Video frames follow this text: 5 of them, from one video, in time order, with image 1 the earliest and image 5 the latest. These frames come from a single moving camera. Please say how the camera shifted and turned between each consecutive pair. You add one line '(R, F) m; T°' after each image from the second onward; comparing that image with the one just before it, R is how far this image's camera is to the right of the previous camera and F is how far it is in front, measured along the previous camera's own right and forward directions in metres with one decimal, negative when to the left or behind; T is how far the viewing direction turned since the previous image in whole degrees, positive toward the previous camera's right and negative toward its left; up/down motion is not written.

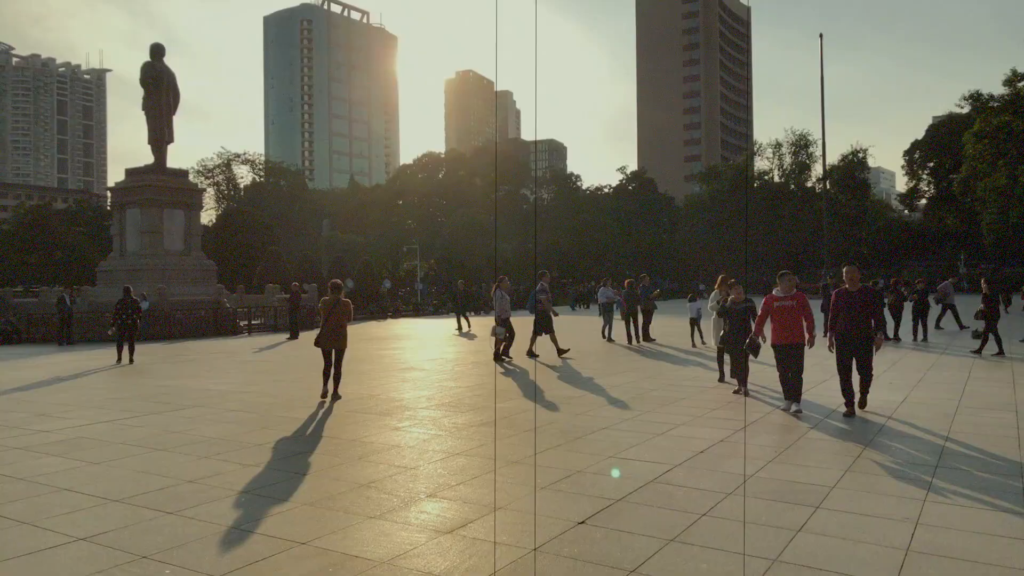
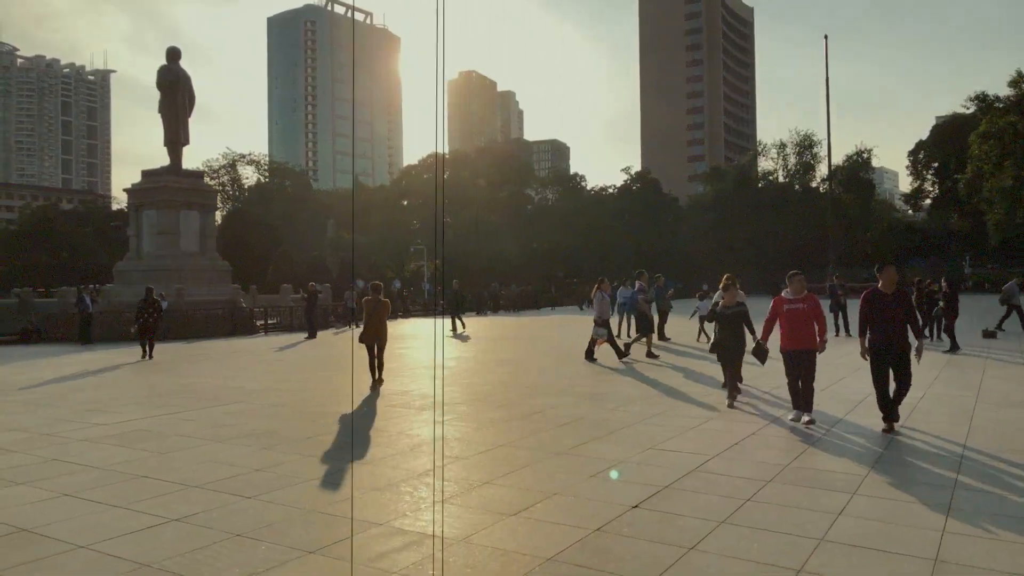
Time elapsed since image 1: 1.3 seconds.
(-0.3, -0.3) m; 0°
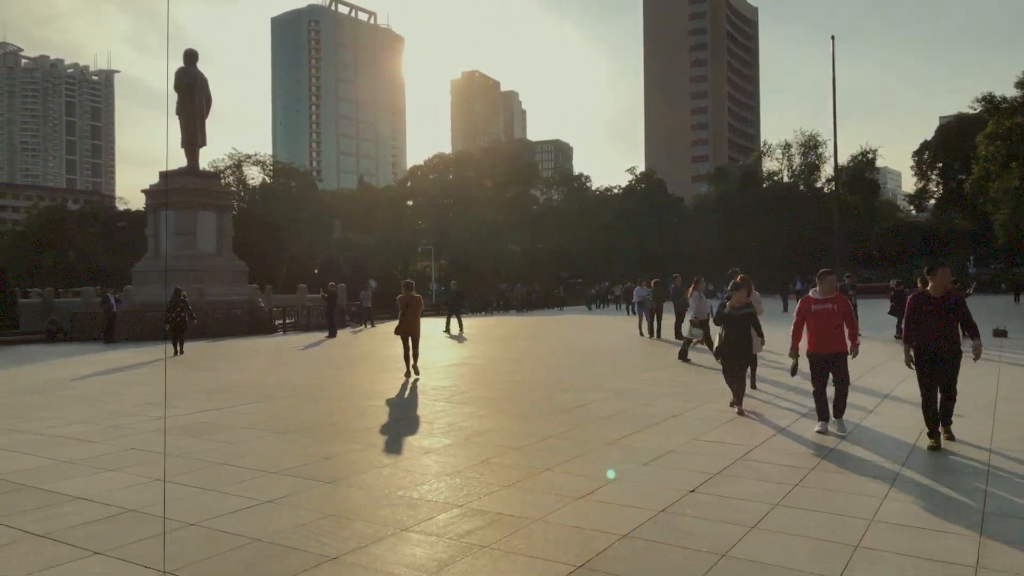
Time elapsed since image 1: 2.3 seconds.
(-0.4, -0.3) m; 0°
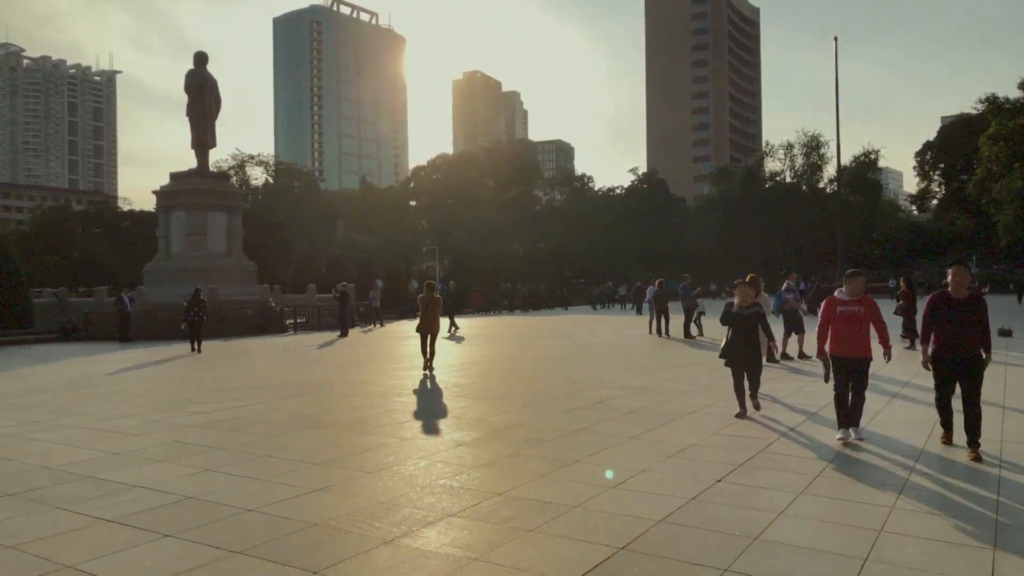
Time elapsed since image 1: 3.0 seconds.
(-0.2, -0.3) m; 0°
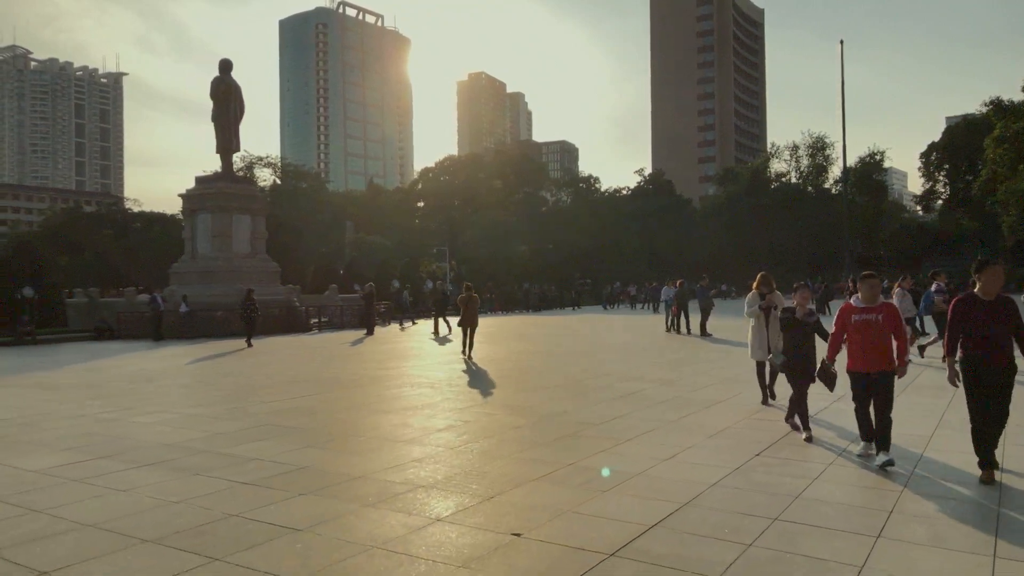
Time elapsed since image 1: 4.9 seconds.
(-0.5, -0.8) m; 0°
